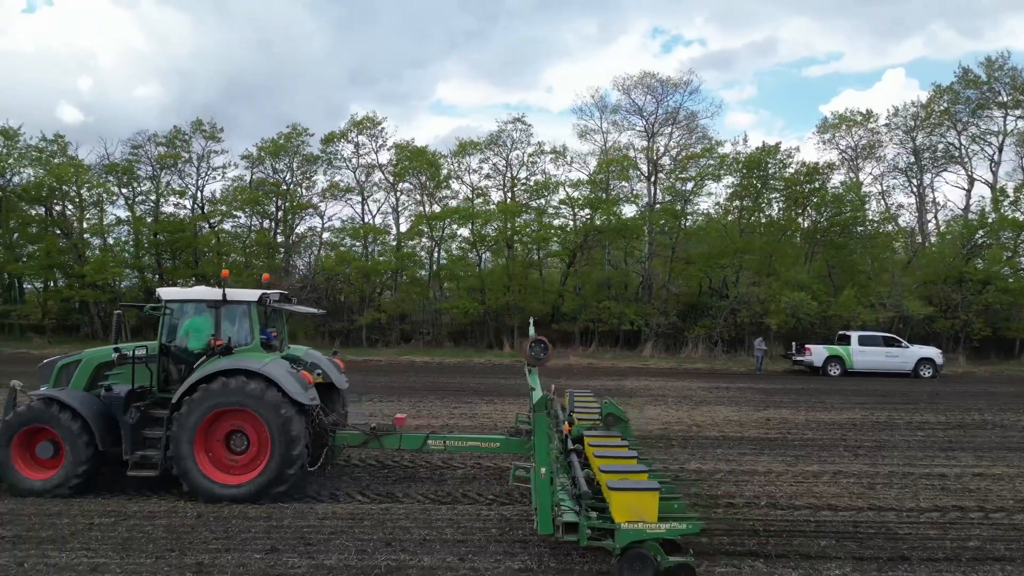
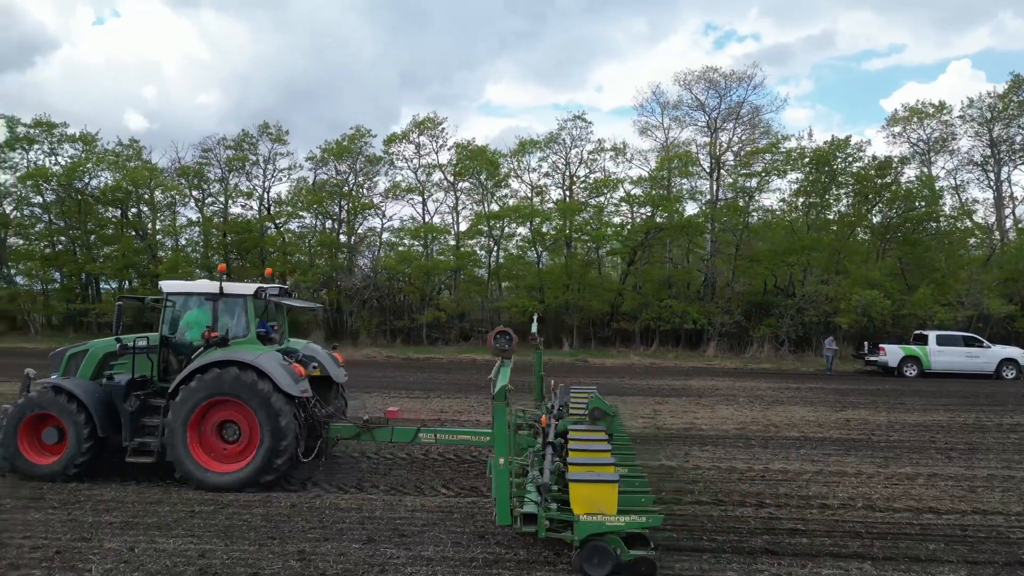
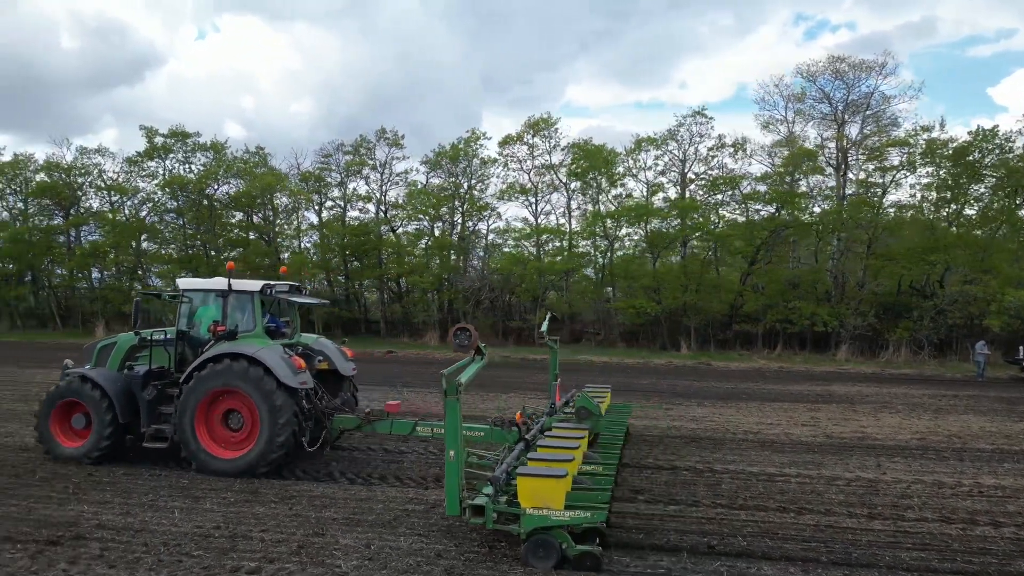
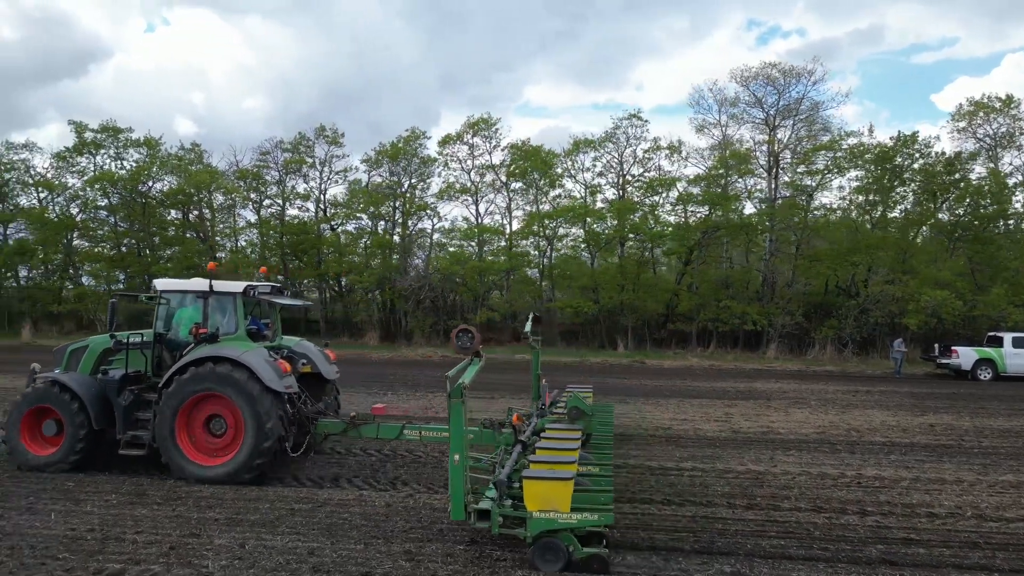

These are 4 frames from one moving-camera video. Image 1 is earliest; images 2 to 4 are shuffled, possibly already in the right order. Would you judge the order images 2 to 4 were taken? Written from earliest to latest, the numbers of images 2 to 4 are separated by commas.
2, 4, 3
